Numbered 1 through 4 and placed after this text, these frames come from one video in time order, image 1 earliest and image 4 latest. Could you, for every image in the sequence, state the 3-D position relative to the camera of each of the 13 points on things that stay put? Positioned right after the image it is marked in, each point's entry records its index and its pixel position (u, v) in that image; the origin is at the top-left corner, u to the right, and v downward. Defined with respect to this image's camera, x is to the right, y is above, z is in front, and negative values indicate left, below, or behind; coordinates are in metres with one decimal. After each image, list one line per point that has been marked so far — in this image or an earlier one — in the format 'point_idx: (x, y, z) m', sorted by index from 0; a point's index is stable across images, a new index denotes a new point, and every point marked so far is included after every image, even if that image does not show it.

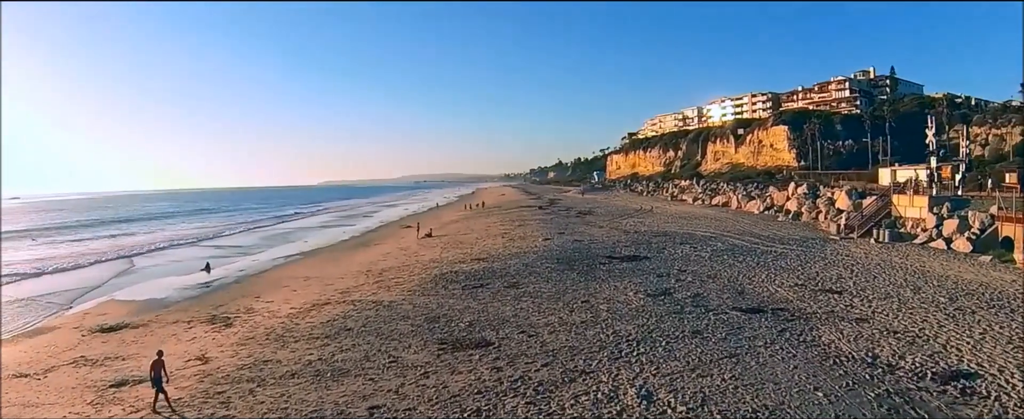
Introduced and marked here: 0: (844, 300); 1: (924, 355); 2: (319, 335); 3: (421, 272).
0: (+8.1, -2.2, +14.1) m
1: (+7.0, -2.4, +10.0) m
2: (-4.1, -2.7, +12.2) m
3: (-2.8, -1.9, +18.0) m
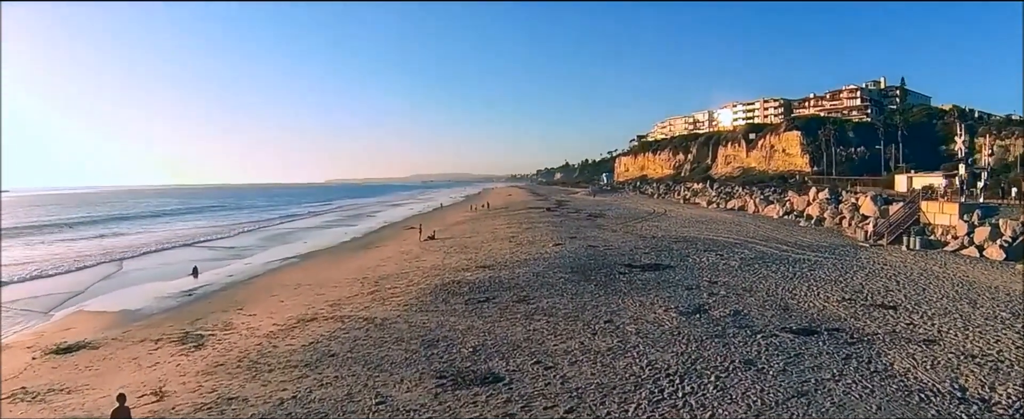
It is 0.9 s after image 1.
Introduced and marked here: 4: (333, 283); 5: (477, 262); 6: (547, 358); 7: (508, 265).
0: (+8.4, -2.4, +12.3) m
1: (+7.2, -2.6, +8.2) m
2: (-3.9, -2.8, +10.5) m
3: (-2.6, -2.0, +16.3) m
4: (-5.9, -2.4, +19.2) m
5: (-1.0, -1.7, +18.3) m
6: (+0.5, -2.3, +9.0) m
7: (-0.1, -1.6, +17.1) m
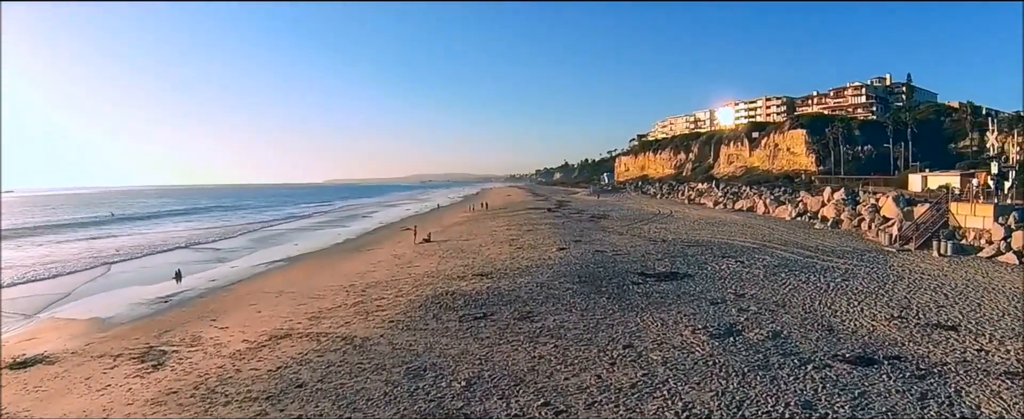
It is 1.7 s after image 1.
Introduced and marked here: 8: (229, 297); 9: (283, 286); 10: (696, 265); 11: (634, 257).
0: (+8.4, -2.4, +10.6) m
1: (+7.2, -2.6, +6.5) m
2: (-3.9, -2.8, +8.8) m
3: (-2.6, -2.1, +14.6) m
4: (-5.9, -2.5, +17.5) m
5: (-1.0, -1.7, +16.6) m
6: (+0.6, -2.4, +7.3) m
7: (0.0, -1.7, +15.4) m
8: (-9.4, -2.9, +19.2) m
9: (-7.9, -2.6, +19.9) m
10: (+5.3, -1.6, +16.8) m
11: (+3.8, -1.5, +18.4) m
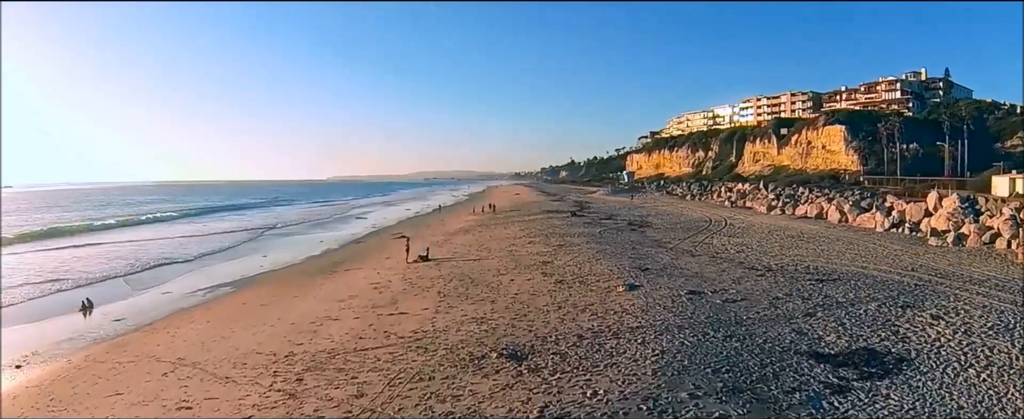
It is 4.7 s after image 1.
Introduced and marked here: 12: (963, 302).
0: (+9.3, -2.9, +3.3) m
1: (+8.1, -3.1, -0.8) m
2: (-3.0, -3.2, +1.6) m
3: (-1.7, -2.4, +7.4) m
4: (-5.0, -2.8, +10.3) m
5: (-0.1, -2.1, +9.4) m
6: (+1.4, -2.8, +0.1) m
7: (+0.9, -2.1, +8.2) m
8: (-8.5, -3.2, +12.0) m
9: (-7.0, -2.9, +12.7) m
10: (+6.2, -2.0, +9.6) m
11: (+4.7, -1.9, +11.1) m
12: (+10.0, -2.0, +12.8) m
